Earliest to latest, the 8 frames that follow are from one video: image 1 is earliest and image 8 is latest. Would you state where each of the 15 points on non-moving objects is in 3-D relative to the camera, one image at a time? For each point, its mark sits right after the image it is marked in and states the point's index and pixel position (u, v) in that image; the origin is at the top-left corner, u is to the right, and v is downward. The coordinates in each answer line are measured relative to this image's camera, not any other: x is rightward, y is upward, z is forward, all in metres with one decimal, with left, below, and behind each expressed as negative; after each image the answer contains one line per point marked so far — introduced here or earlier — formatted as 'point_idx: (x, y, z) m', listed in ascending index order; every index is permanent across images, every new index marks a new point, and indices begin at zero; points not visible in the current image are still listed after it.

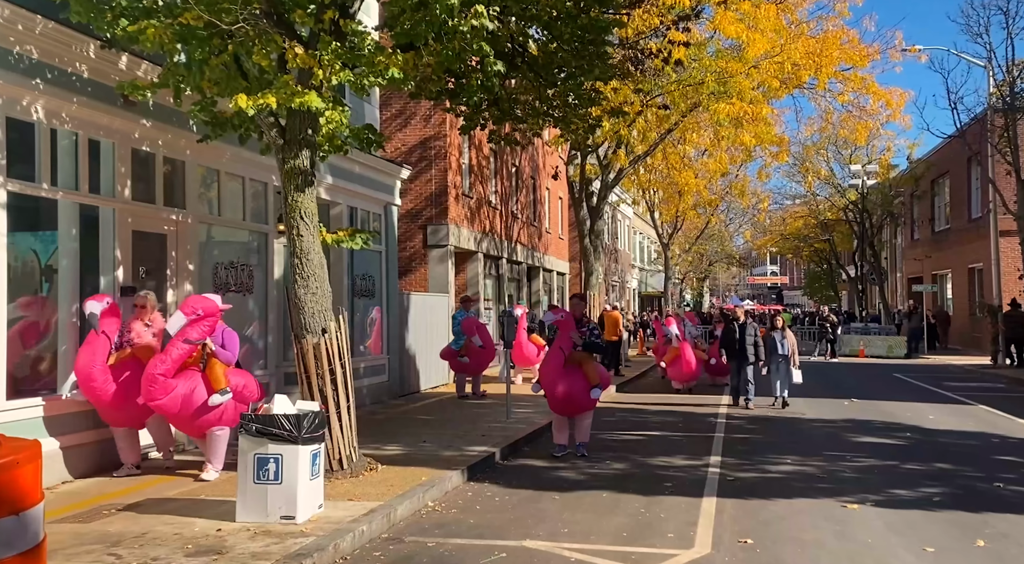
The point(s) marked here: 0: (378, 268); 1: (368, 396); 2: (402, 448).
0: (-2.2, +0.2, +17.2) m
1: (-2.3, -1.8, +16.6) m
2: (-1.2, -1.9, +11.7) m
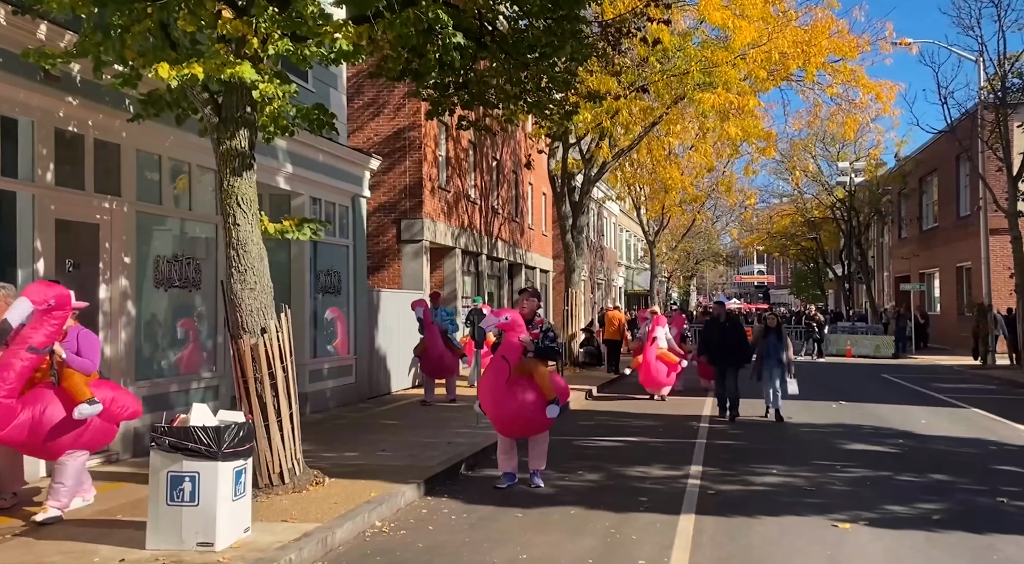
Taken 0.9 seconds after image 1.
0: (-2.6, +0.3, +16.3) m
1: (-2.7, -1.8, +15.7) m
2: (-1.6, -1.9, +10.8) m
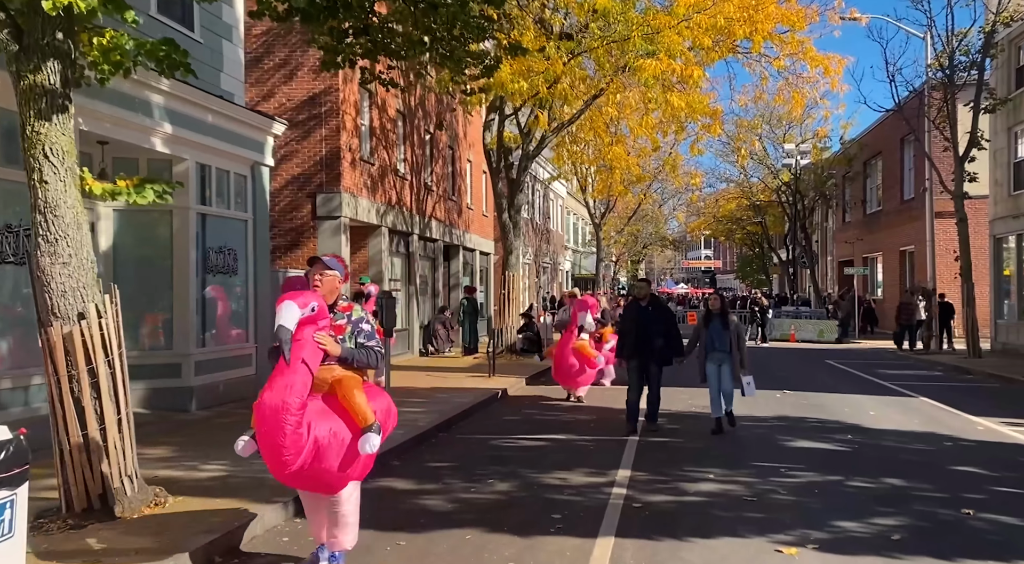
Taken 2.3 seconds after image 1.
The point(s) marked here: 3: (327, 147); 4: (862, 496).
0: (-3.8, +0.6, +14.5) m
1: (-3.8, -1.5, +14.0) m
2: (-2.5, -1.6, +9.1) m
3: (-3.2, +2.3, +18.2) m
4: (+2.8, -1.7, +8.3) m
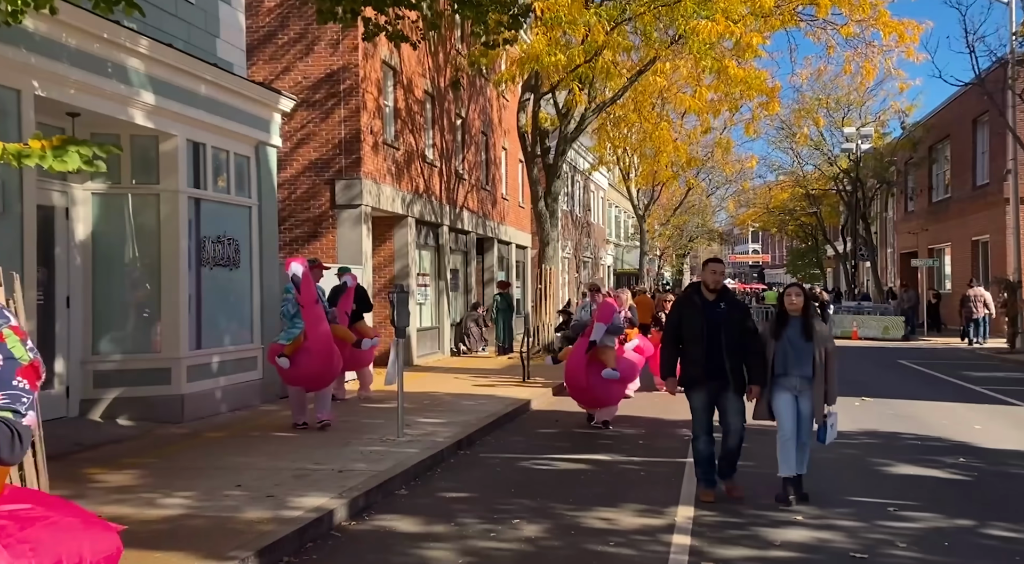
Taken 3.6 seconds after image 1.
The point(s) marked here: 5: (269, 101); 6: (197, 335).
0: (-3.3, +0.7, +12.8) m
1: (-3.4, -1.4, +12.3) m
2: (-2.3, -1.6, +7.4) m
3: (-2.6, +2.4, +16.4) m
4: (+3.0, -1.7, +6.3) m
5: (-3.1, +2.3, +13.2) m
6: (-3.6, -0.6, +11.8) m
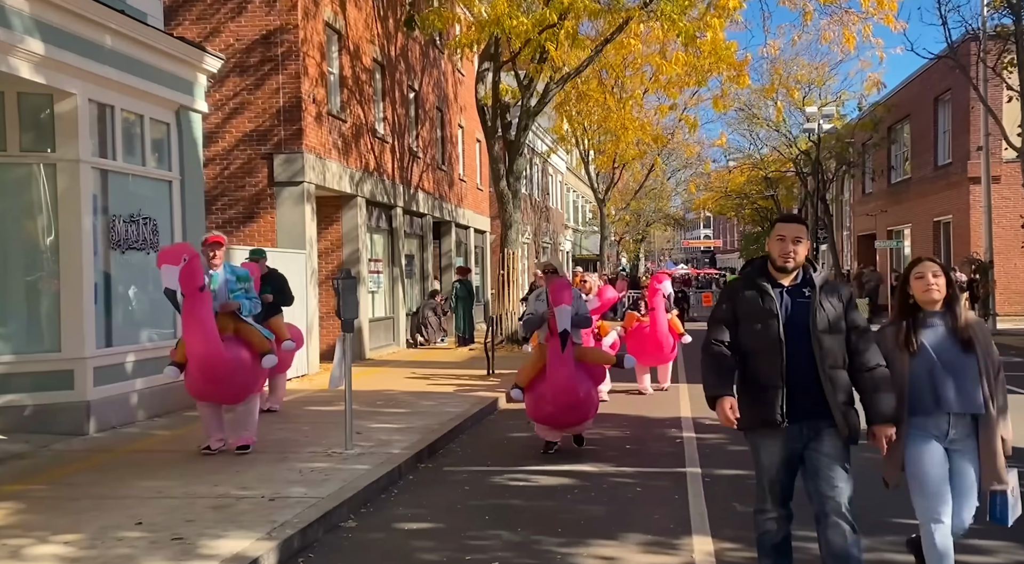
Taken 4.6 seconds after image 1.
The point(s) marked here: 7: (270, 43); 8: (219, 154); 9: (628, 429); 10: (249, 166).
0: (-3.7, +0.8, +11.0) m
1: (-3.7, -1.3, +10.5) m
2: (-2.4, -1.5, +5.7) m
3: (-3.2, +2.6, +14.7) m
4: (+2.9, -1.5, +4.9) m
5: (-3.5, +2.5, +11.4) m
6: (-3.9, -0.5, +10.0) m
7: (-3.5, +3.5, +15.0) m
8: (-4.2, +1.8, +14.9) m
9: (+1.3, -1.6, +11.3) m
10: (-3.8, +1.7, +14.9) m
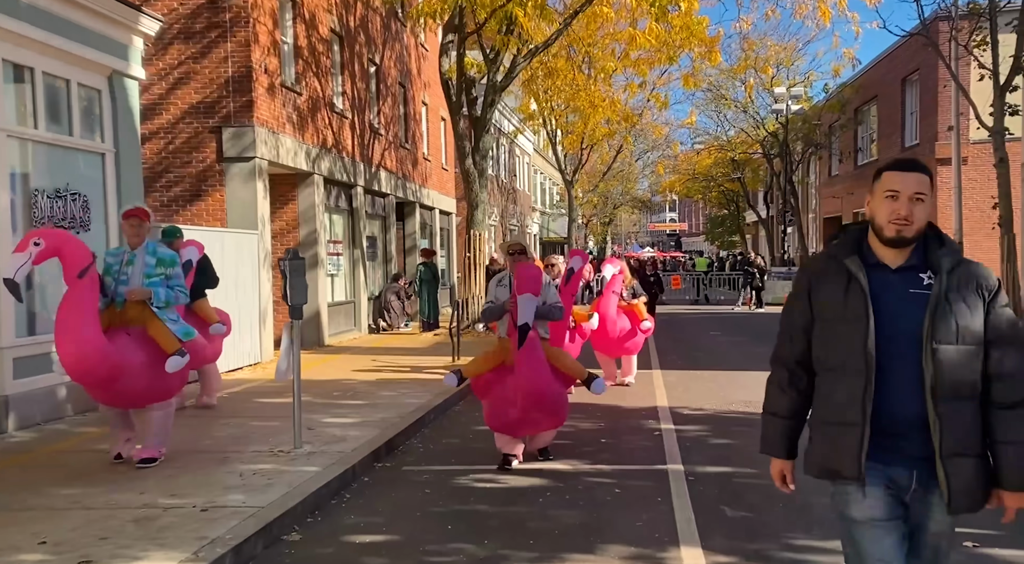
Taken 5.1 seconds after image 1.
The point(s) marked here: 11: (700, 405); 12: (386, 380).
0: (-4.0, +1.0, +10.1) m
1: (-4.0, -1.1, +9.6) m
2: (-2.6, -1.4, +4.8) m
3: (-3.7, +2.9, +13.7) m
4: (+2.8, -1.4, +4.2) m
5: (-3.9, +2.6, +10.4) m
6: (-4.2, -0.3, +9.1) m
7: (-3.9, +3.7, +14.0) m
8: (-4.7, +2.1, +13.9) m
9: (+0.9, -1.4, +10.5) m
10: (-4.2, +1.9, +13.9) m
11: (+2.1, -1.4, +11.8) m
12: (-1.5, -1.2, +12.7) m
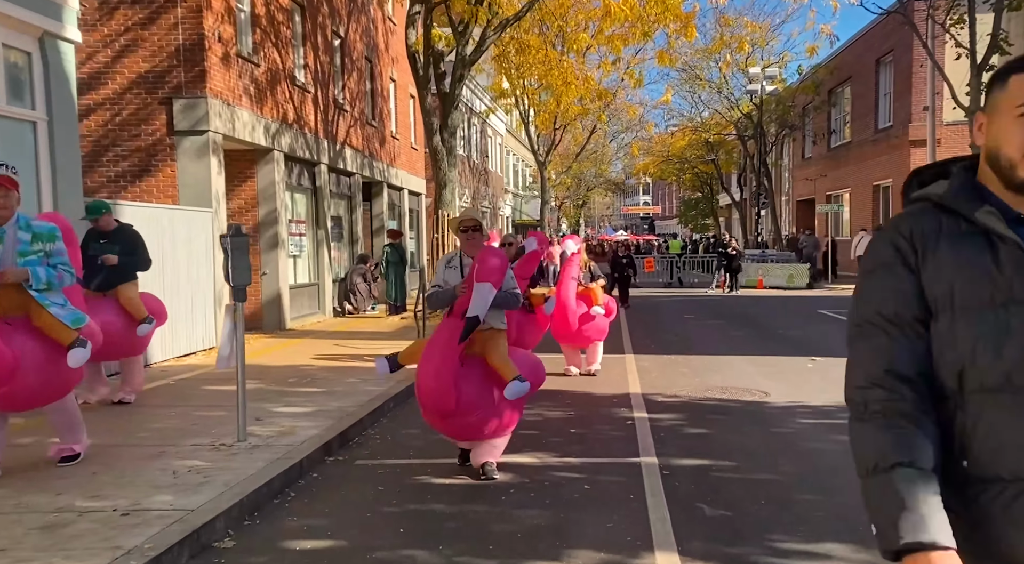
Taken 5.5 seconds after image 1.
0: (-4.4, +1.2, +9.4) m
1: (-4.3, -0.9, +8.9) m
2: (-2.8, -1.3, +4.2) m
3: (-4.1, +3.1, +13.0) m
4: (+2.6, -1.3, +3.7) m
5: (-4.2, +2.8, +9.7) m
6: (-4.5, -0.1, +8.4) m
7: (-4.3, +3.9, +13.2) m
8: (-5.1, +2.3, +13.2) m
9: (+0.6, -1.2, +10.0) m
10: (-4.7, +2.1, +13.1) m
11: (+1.8, -1.2, +11.3) m
12: (-1.9, -1.0, +12.1) m
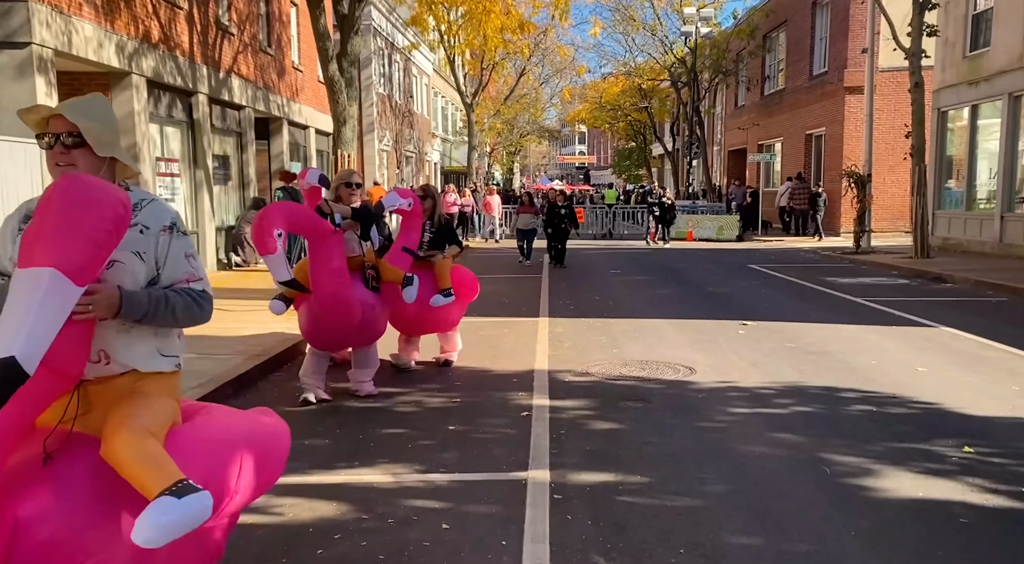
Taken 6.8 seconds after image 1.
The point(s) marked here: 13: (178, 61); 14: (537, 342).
0: (-5.3, +1.5, +7.0) m
1: (-5.3, -0.6, +6.6) m
2: (-3.4, -1.2, +2.1) m
3: (-5.2, +3.6, +10.5) m
4: (+2.0, -1.3, +1.9) m
5: (-5.1, +3.2, +7.2) m
6: (-5.4, +0.2, +6.1) m
7: (-5.5, +4.5, +10.7) m
8: (-6.2, +2.9, +10.7) m
9: (-0.4, -0.8, +8.0) m
10: (-5.8, +2.7, +10.7) m
11: (+0.7, -0.8, +9.4) m
12: (-3.1, -0.5, +10.0) m
13: (-5.0, +3.3, +15.6) m
14: (+0.2, -0.6, +10.9) m
